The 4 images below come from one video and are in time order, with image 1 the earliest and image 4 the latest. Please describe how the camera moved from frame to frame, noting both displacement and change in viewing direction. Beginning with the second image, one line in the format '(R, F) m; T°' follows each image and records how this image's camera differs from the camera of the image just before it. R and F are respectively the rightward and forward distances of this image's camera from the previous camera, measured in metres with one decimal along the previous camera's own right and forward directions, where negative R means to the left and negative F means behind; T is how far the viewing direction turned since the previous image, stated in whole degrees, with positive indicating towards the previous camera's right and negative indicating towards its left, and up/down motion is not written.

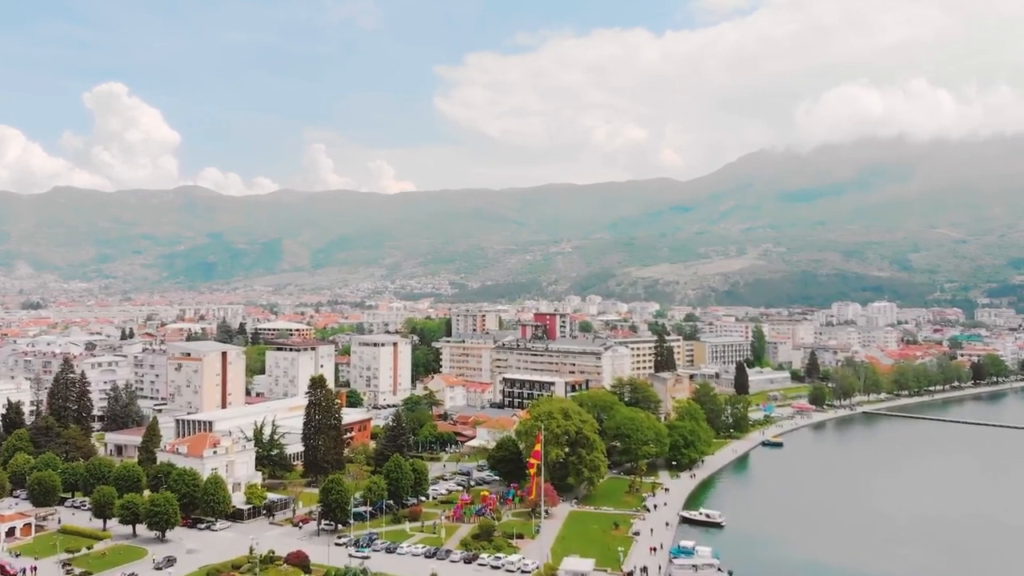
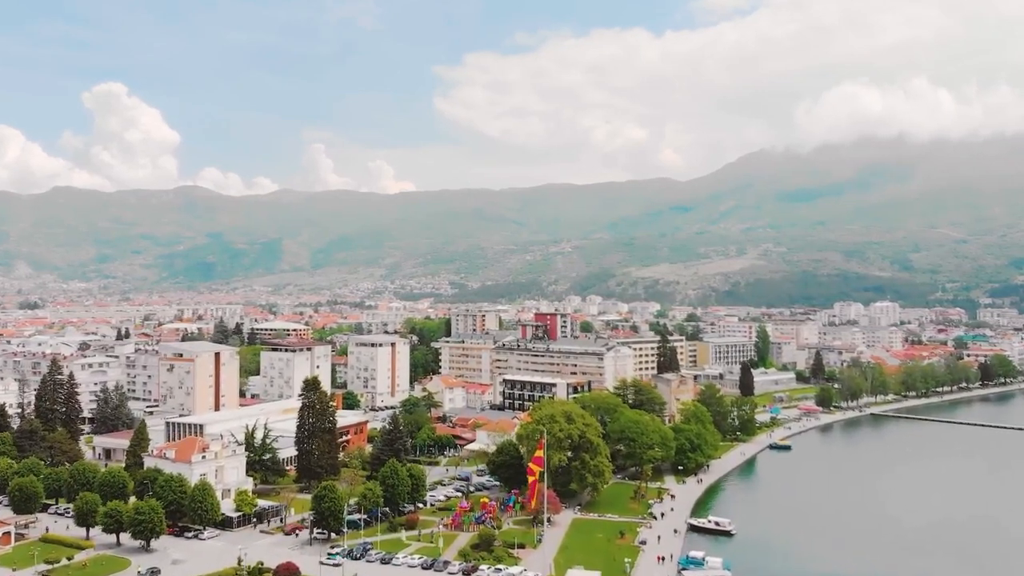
(0.0, +0.5) m; 0°
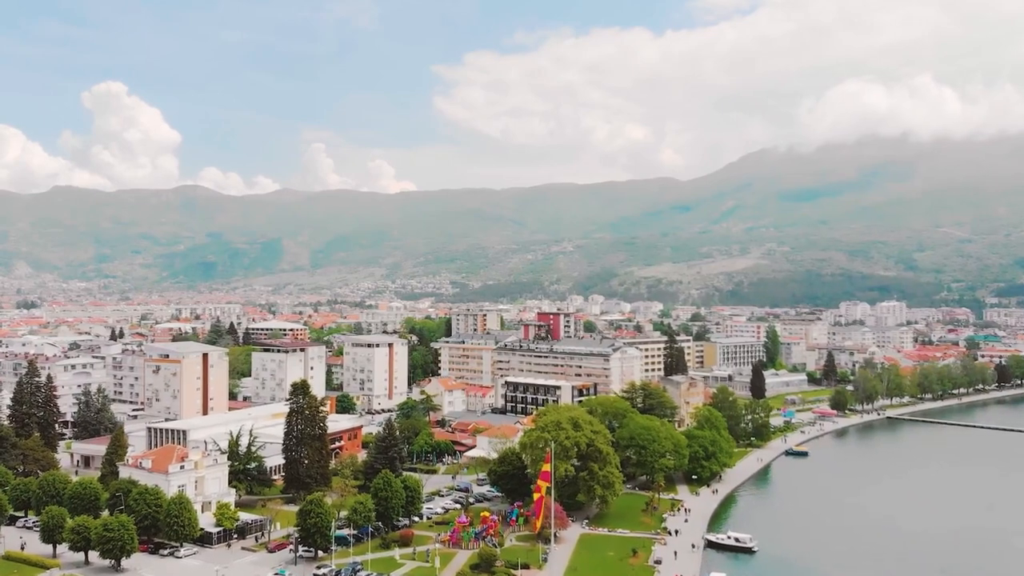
(0.0, +0.8) m; 0°
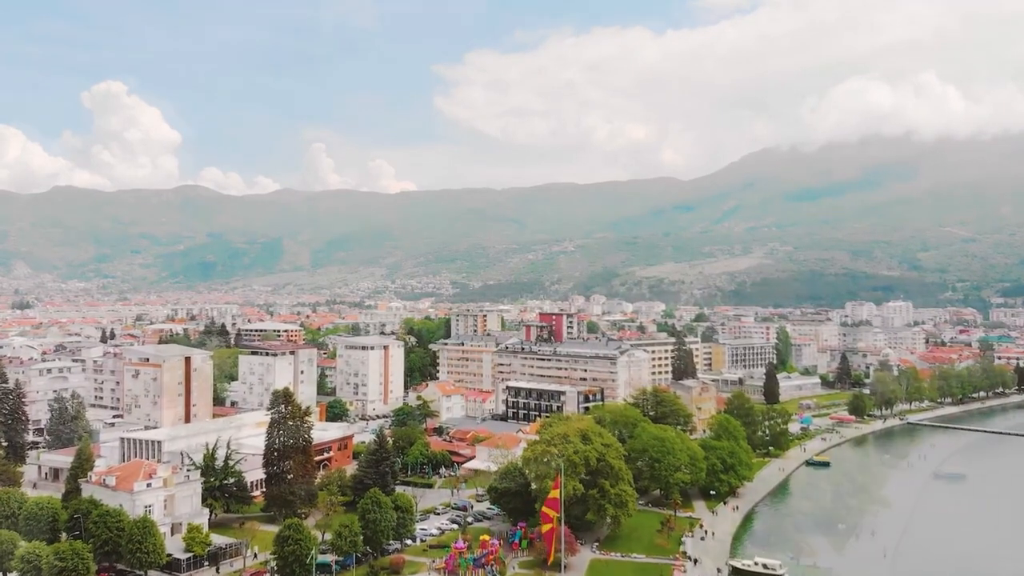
(0.0, +1.0) m; 0°
